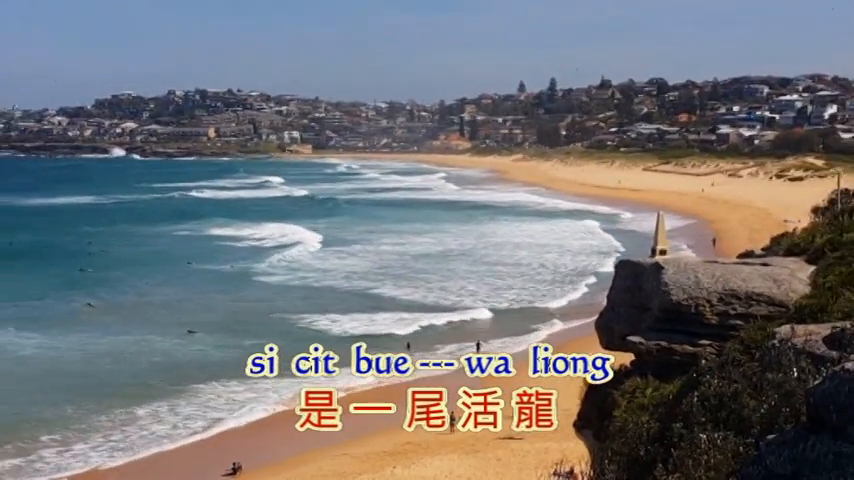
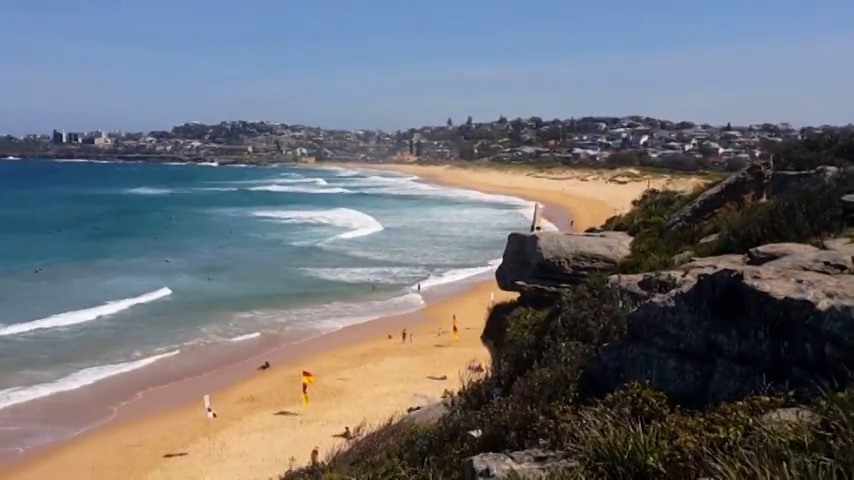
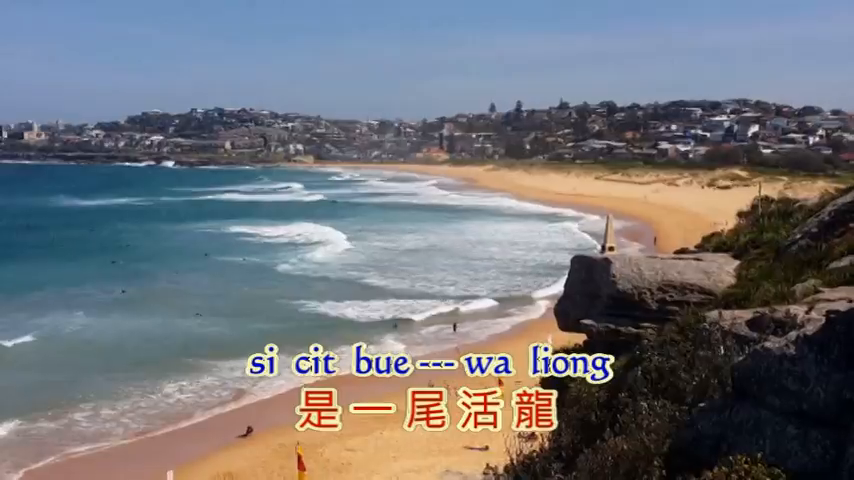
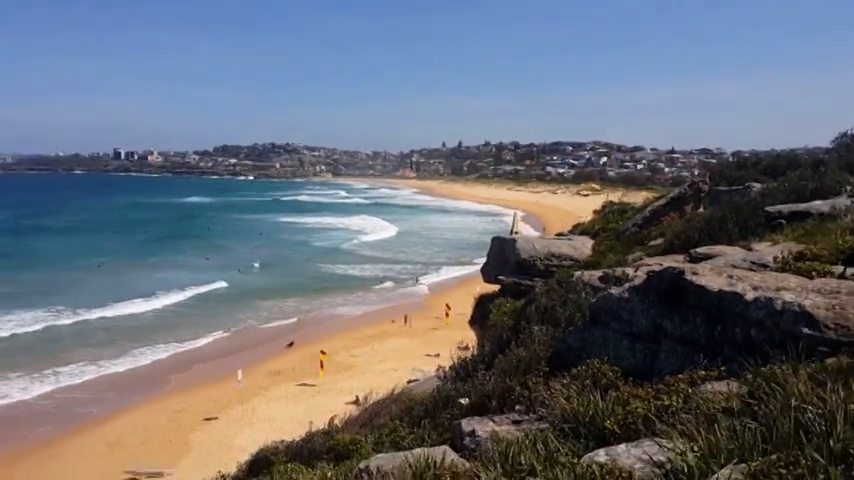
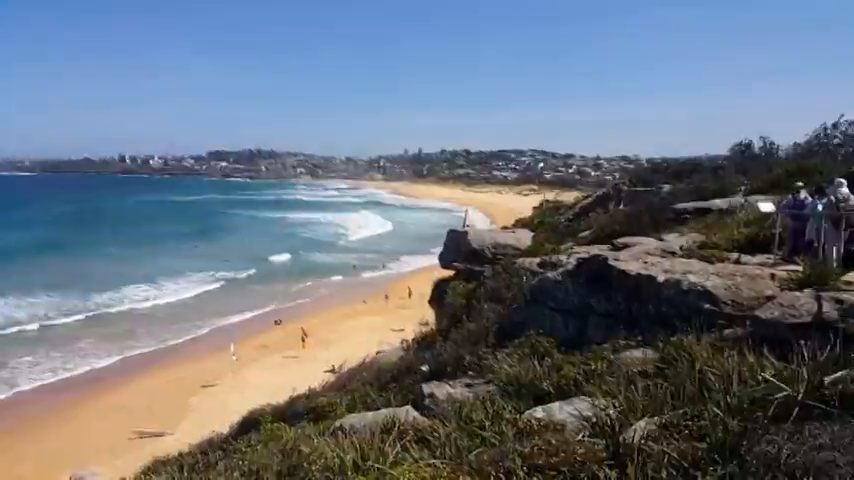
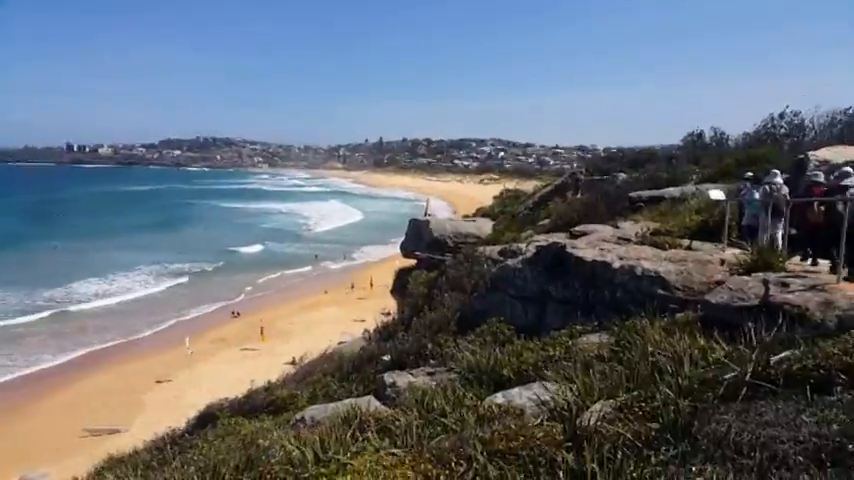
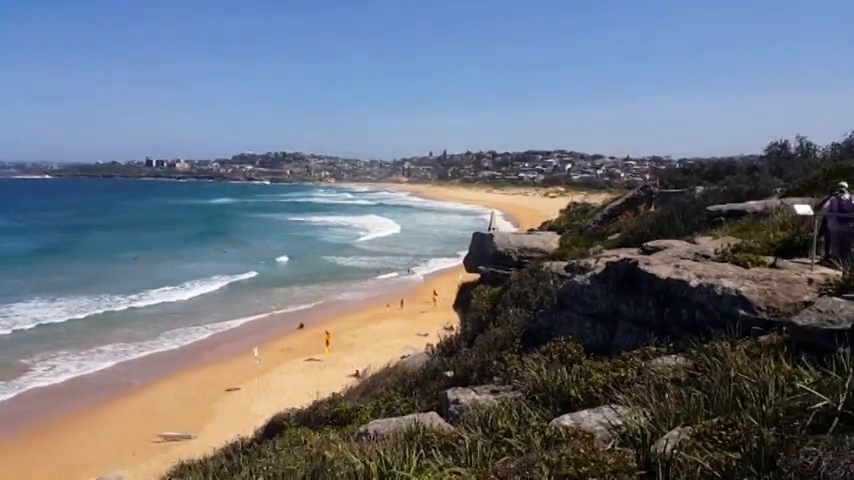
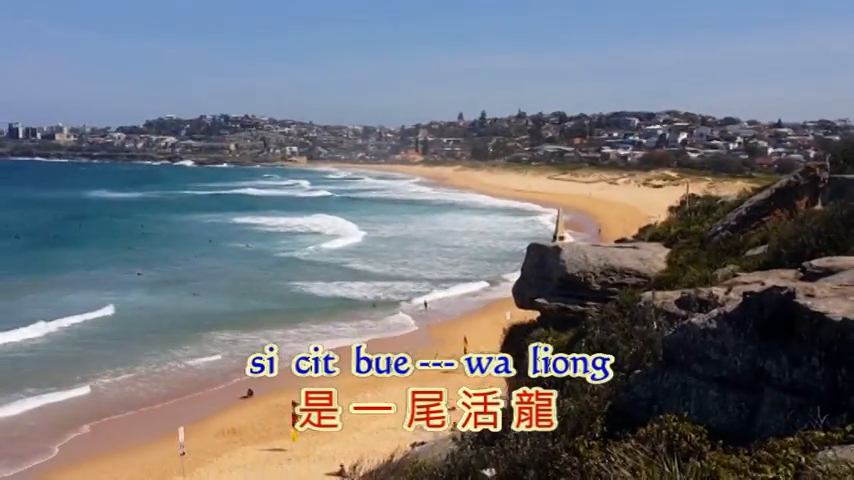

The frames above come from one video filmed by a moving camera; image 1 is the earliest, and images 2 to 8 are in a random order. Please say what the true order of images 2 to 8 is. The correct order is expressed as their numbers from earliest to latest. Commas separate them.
3, 8, 2, 4, 7, 5, 6
